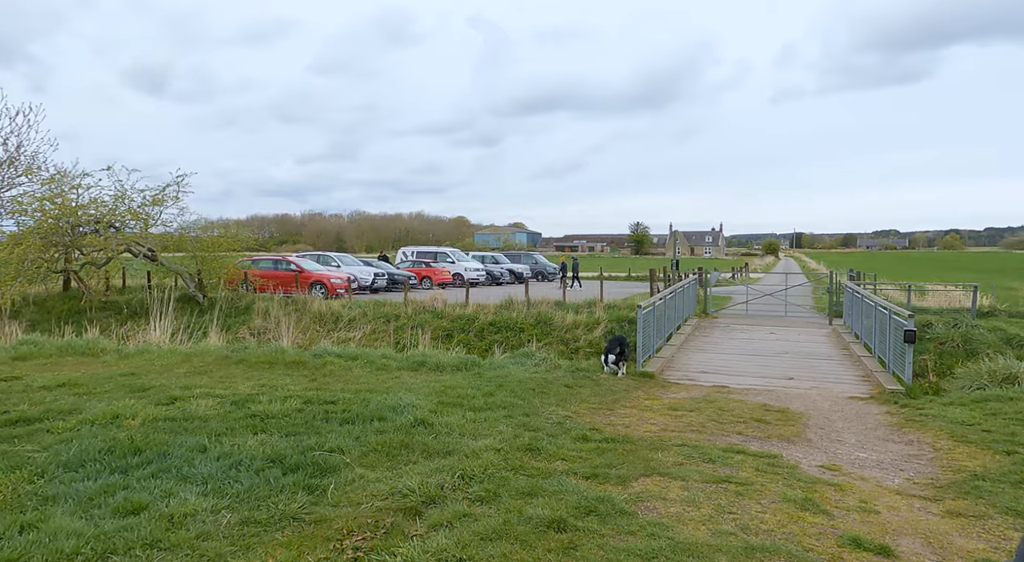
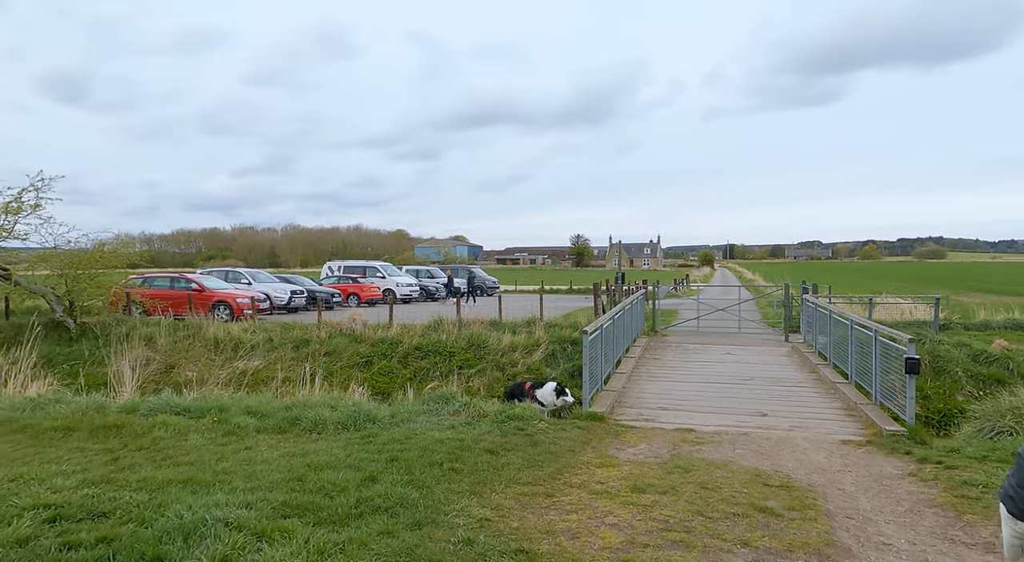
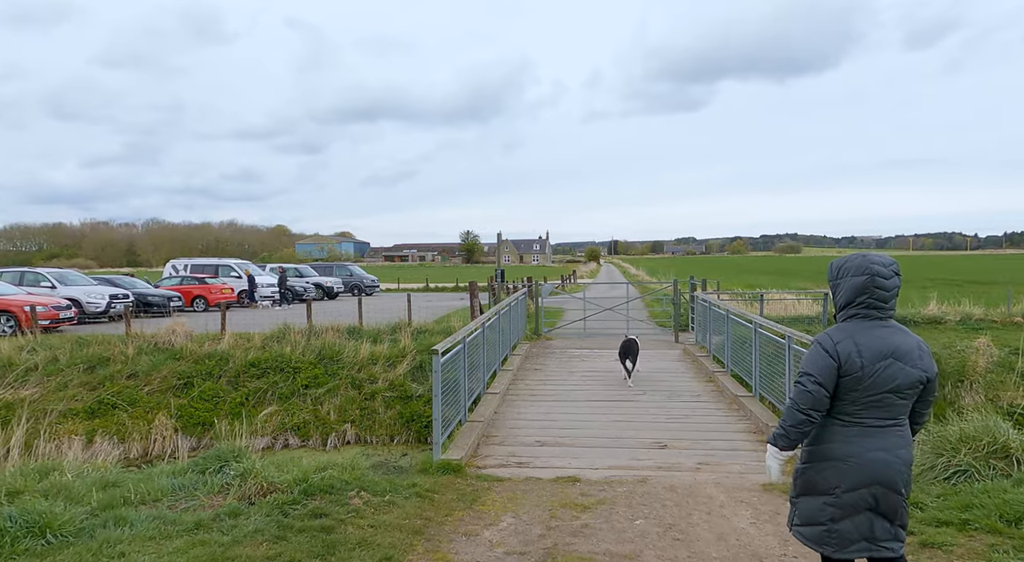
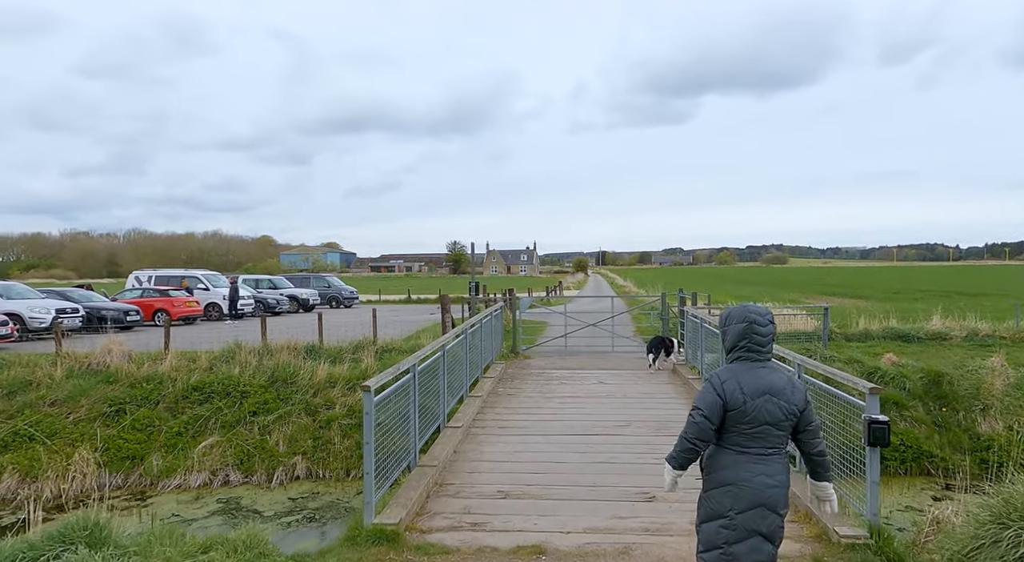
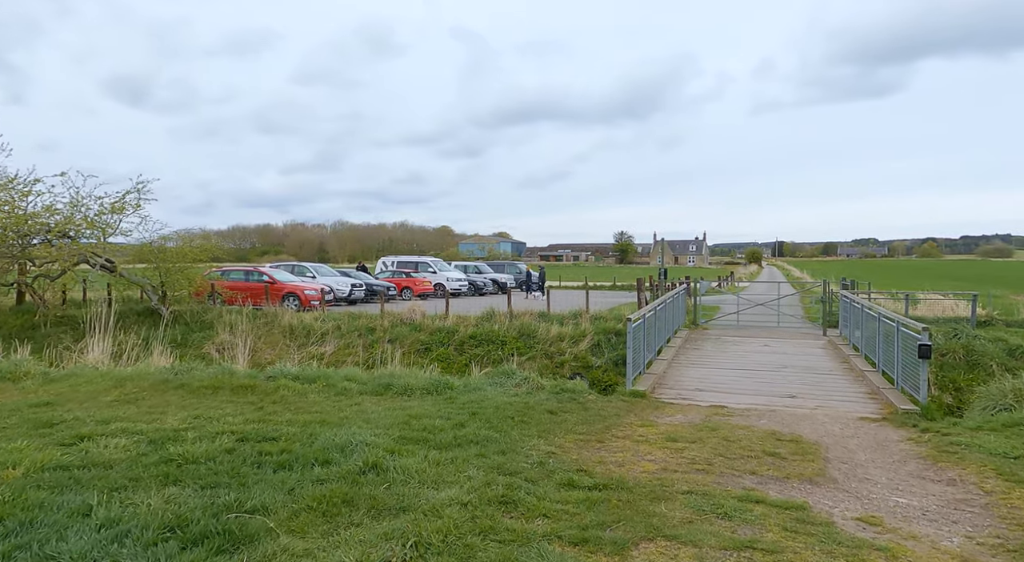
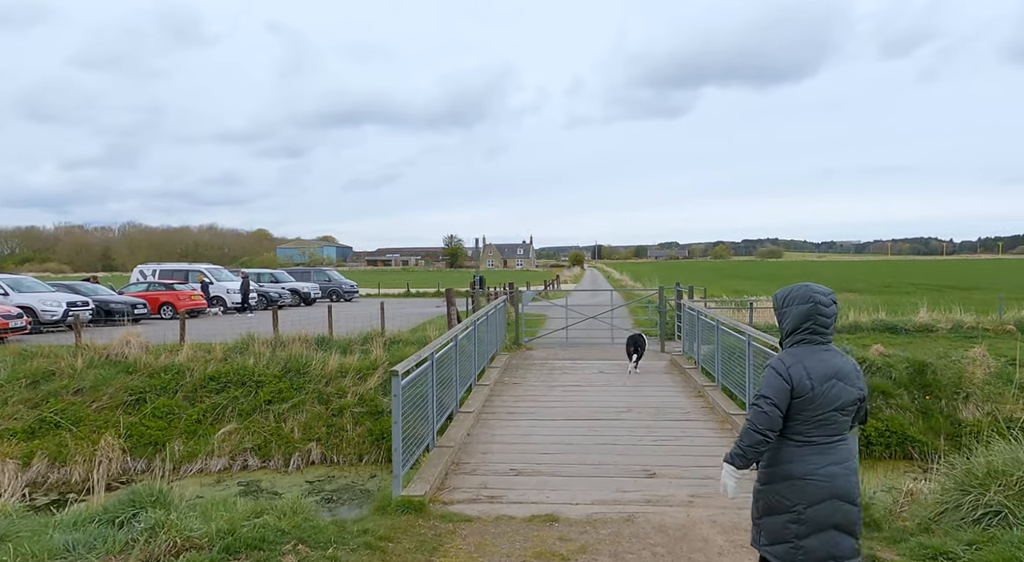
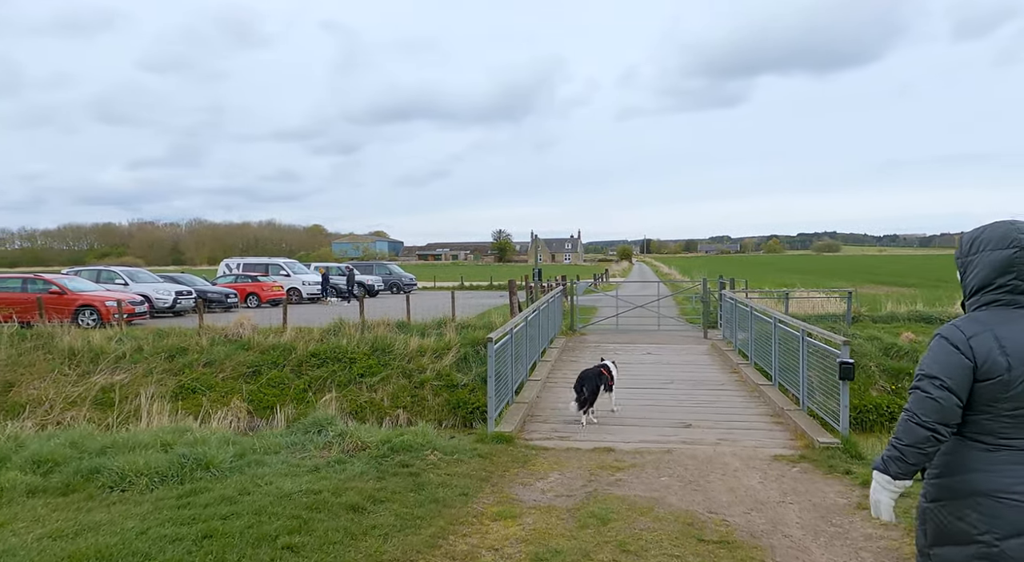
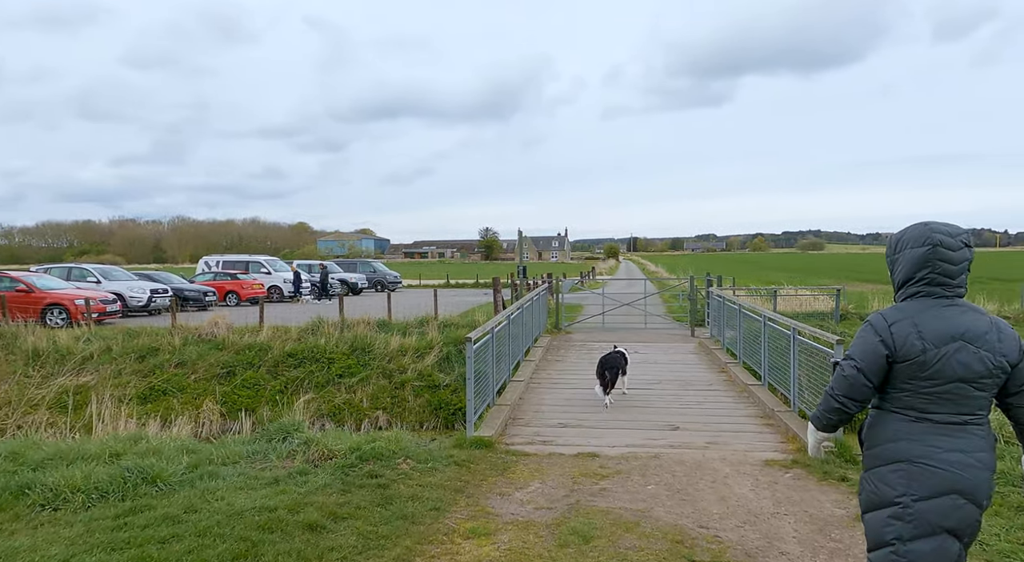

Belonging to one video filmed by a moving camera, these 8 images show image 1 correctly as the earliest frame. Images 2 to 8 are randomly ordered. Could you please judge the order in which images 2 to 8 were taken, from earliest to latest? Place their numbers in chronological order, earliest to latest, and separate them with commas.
5, 2, 7, 8, 3, 6, 4
